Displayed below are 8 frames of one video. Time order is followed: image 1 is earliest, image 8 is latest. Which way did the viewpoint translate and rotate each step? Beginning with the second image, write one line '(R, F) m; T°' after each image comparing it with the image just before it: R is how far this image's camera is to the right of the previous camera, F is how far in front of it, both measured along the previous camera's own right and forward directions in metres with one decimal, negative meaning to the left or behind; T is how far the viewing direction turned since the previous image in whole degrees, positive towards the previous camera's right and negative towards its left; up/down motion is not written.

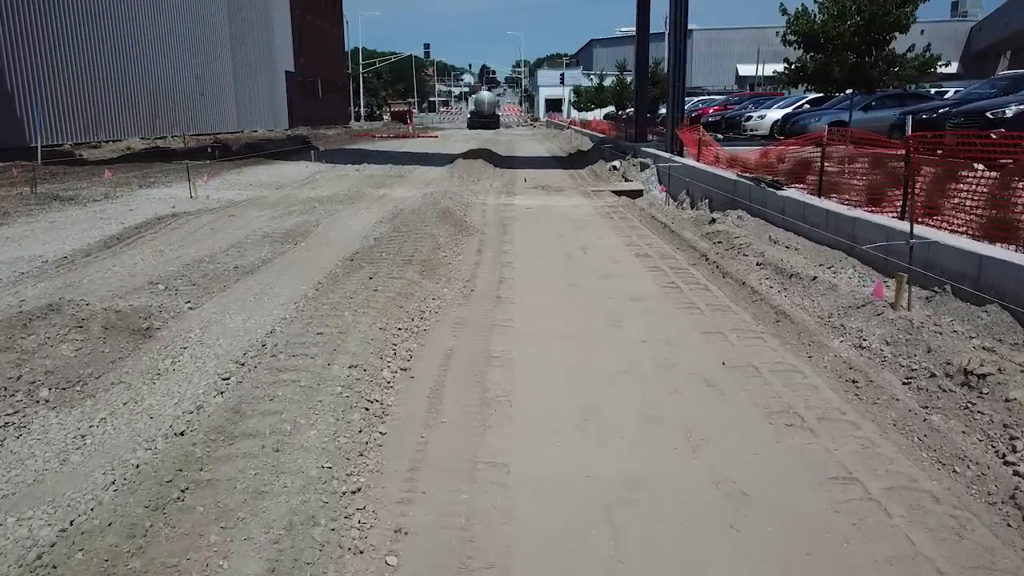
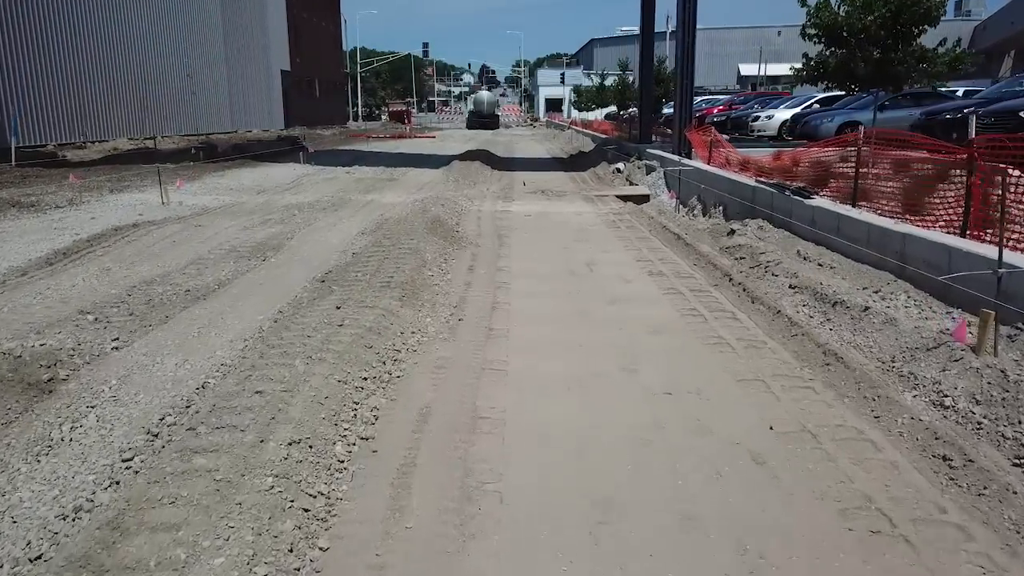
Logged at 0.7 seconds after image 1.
(+0.1, +1.3) m; 0°
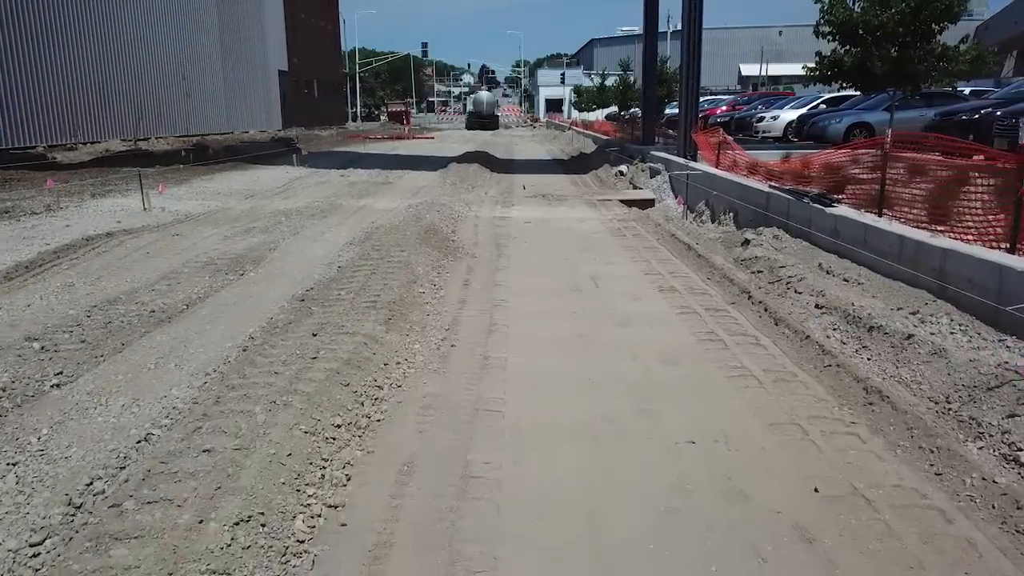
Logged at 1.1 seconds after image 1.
(0.0, +0.8) m; 0°
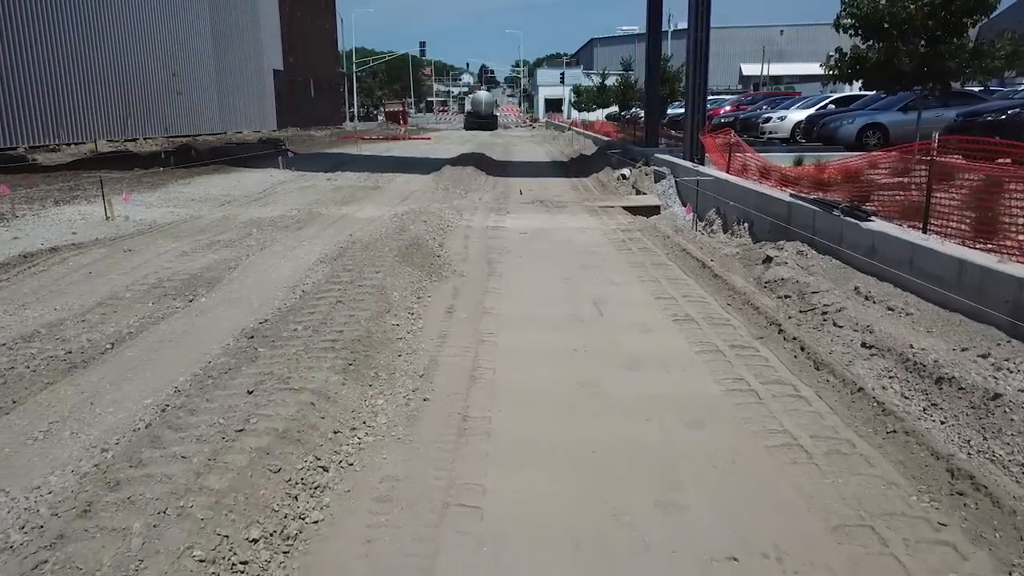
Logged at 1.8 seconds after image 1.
(+0.1, +1.2) m; 0°
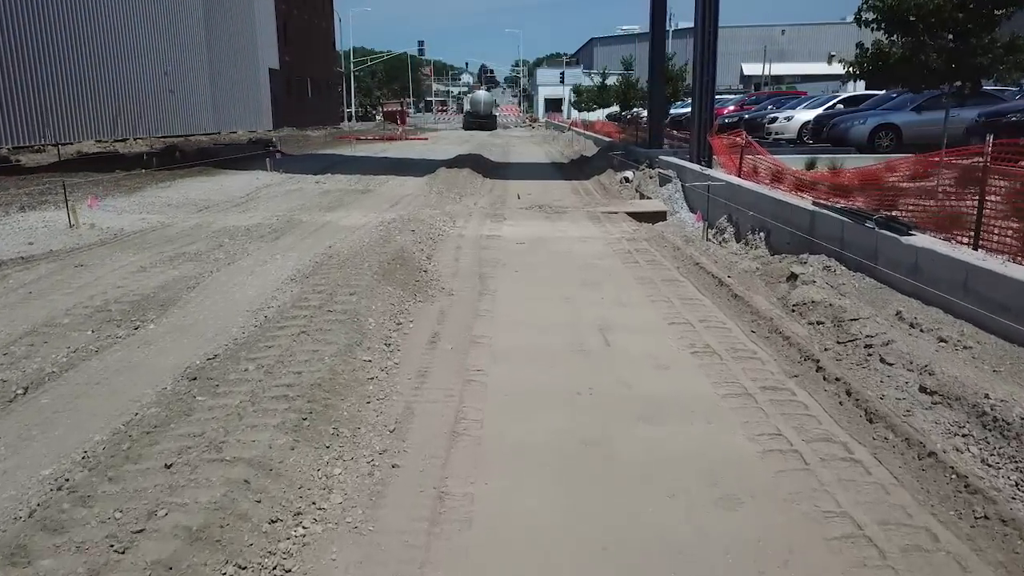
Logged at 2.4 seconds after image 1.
(+0.1, +1.0) m; 0°
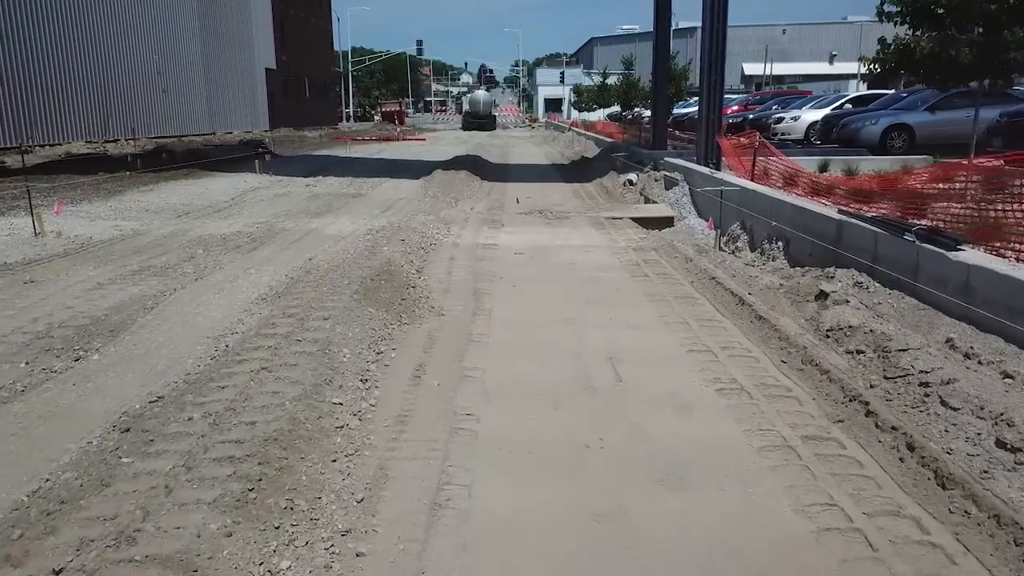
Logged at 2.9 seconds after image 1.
(0.0, +0.9) m; 0°
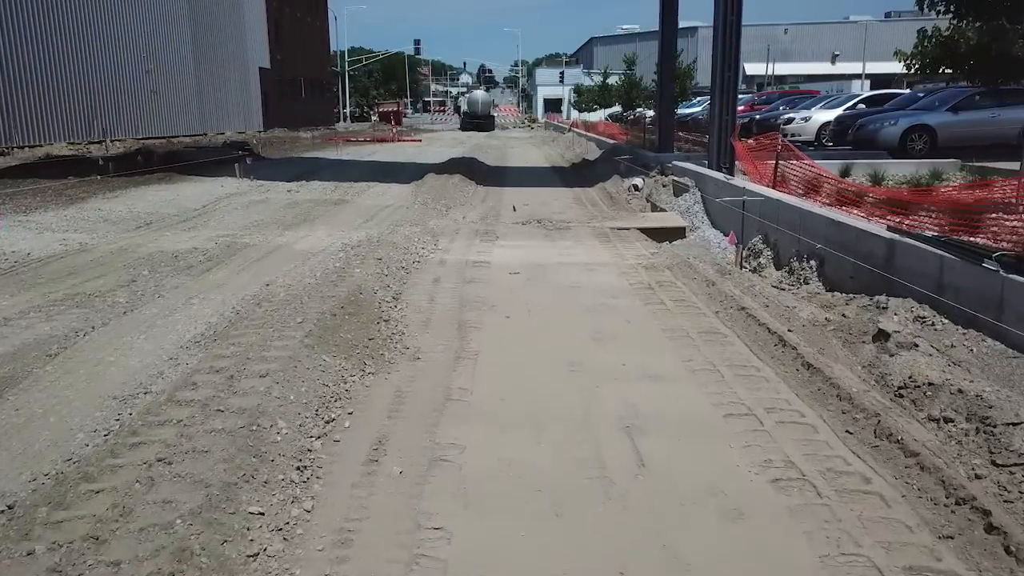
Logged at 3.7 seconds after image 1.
(+0.1, +1.4) m; 0°
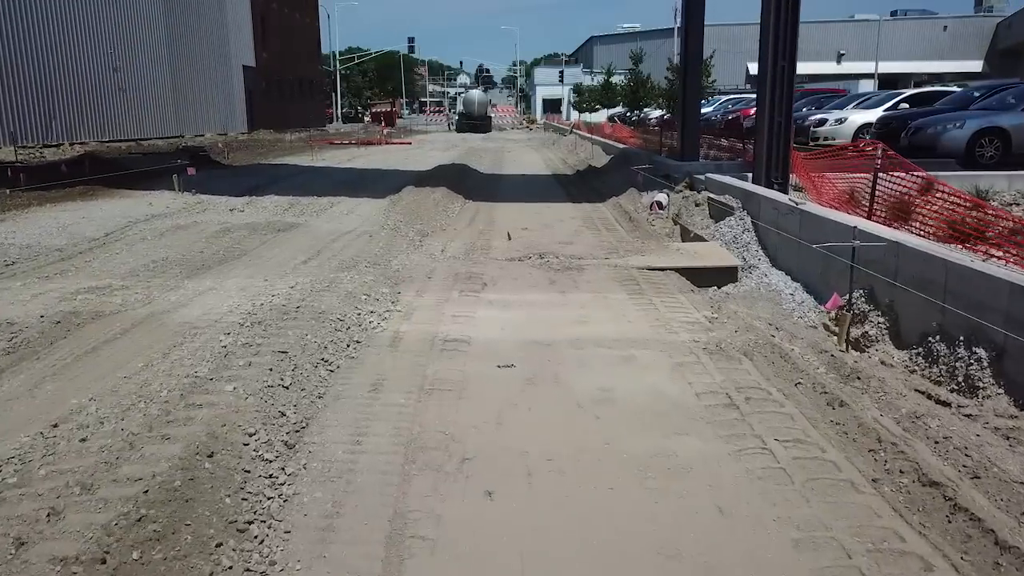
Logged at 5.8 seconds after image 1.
(+0.1, +3.7) m; 0°
